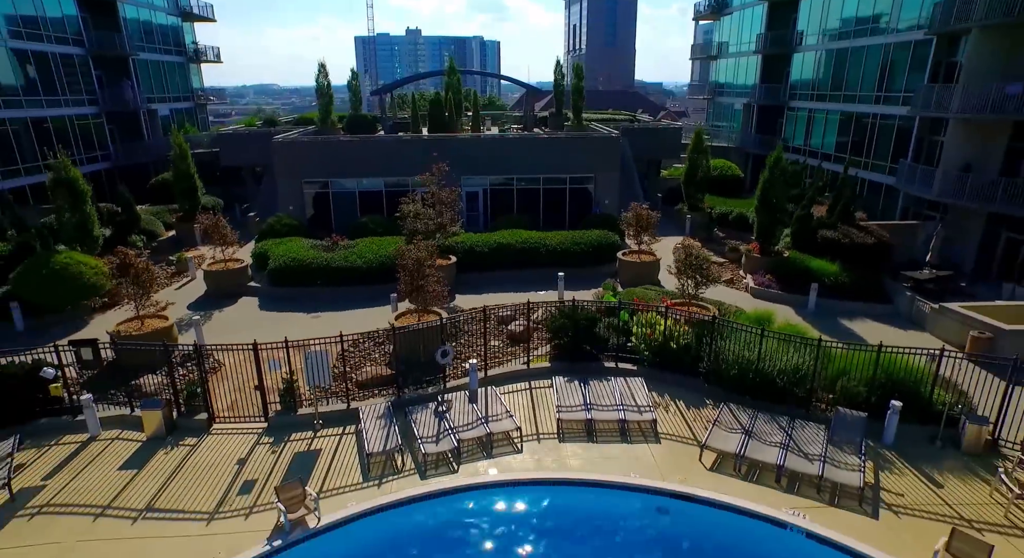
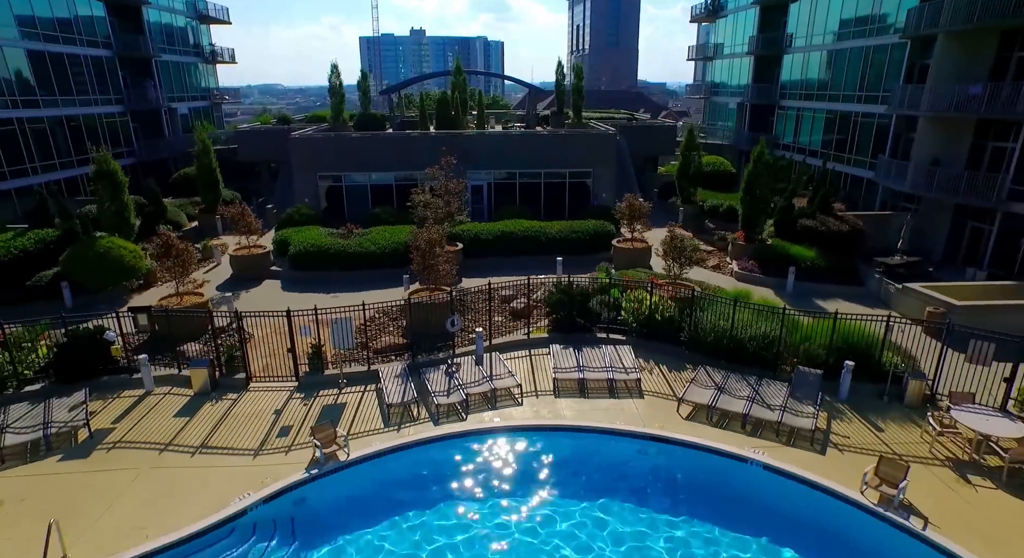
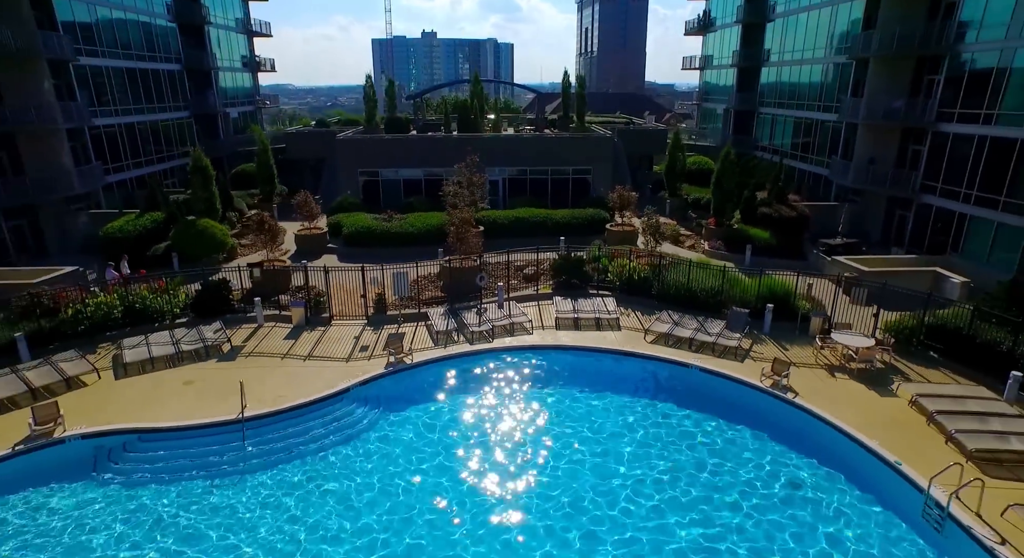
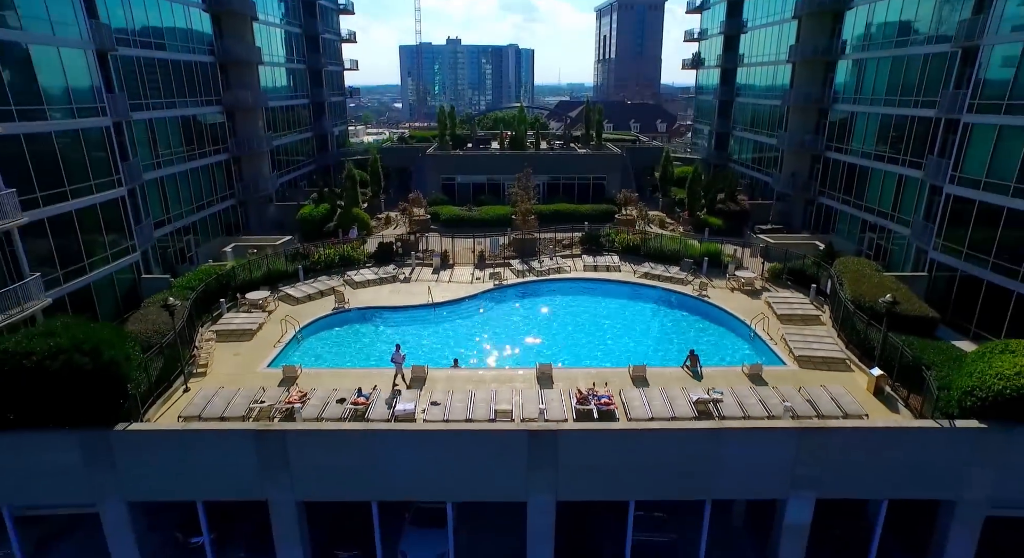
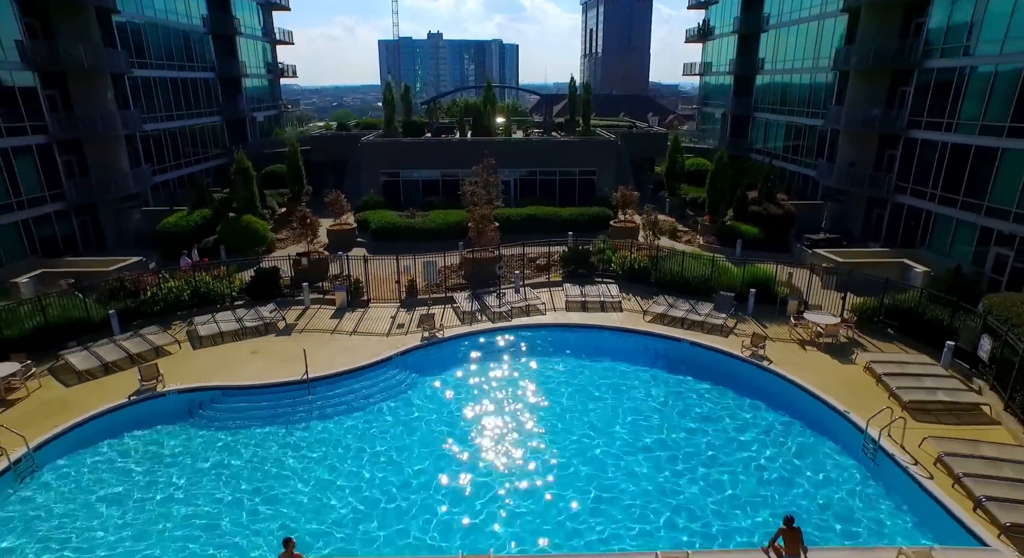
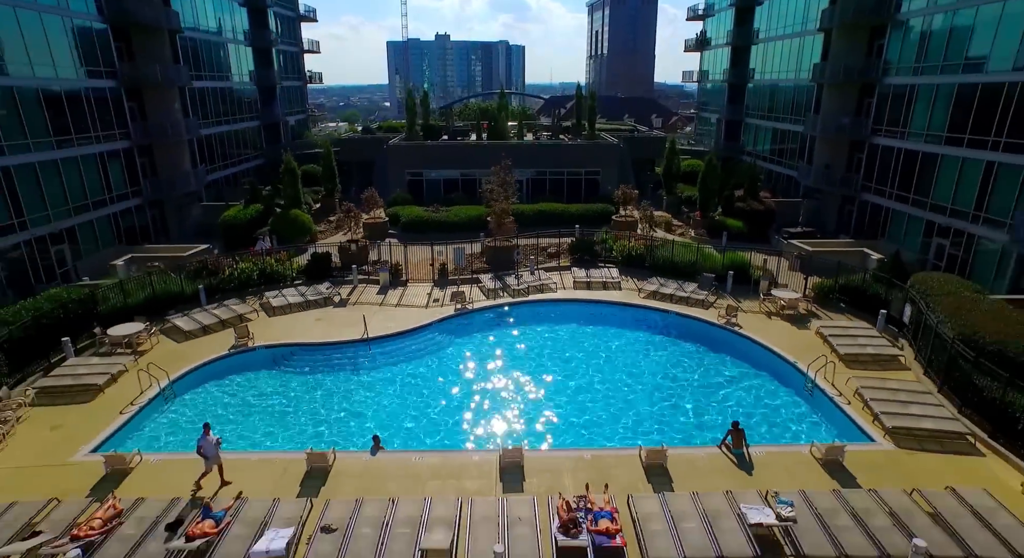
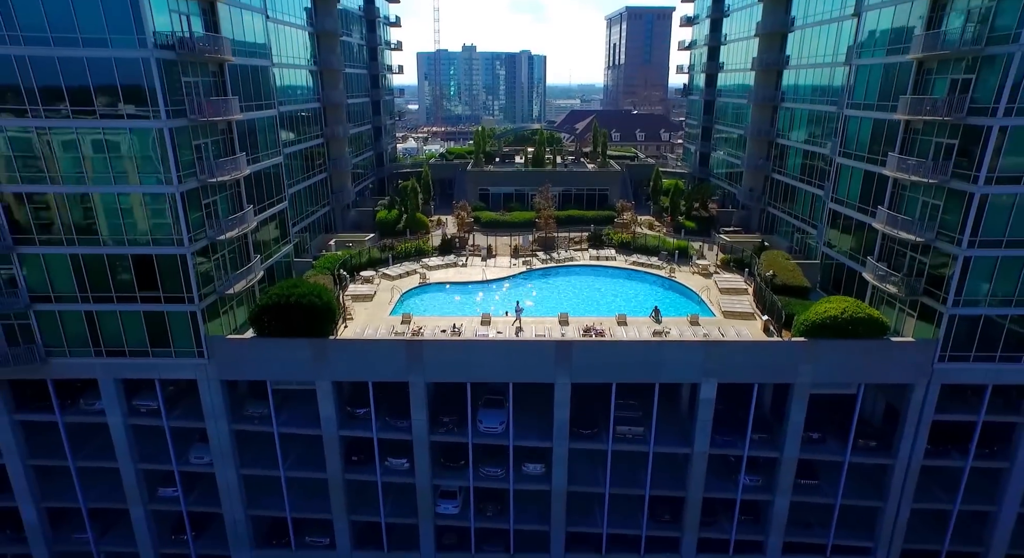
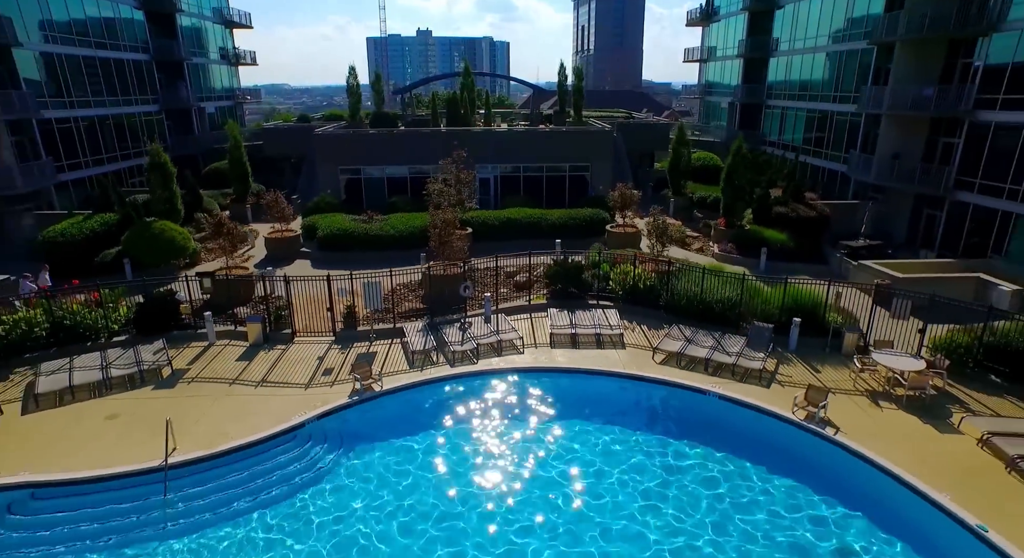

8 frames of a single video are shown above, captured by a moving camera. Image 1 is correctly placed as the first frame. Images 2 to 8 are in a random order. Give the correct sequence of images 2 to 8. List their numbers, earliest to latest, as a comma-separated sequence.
2, 8, 3, 5, 6, 4, 7
